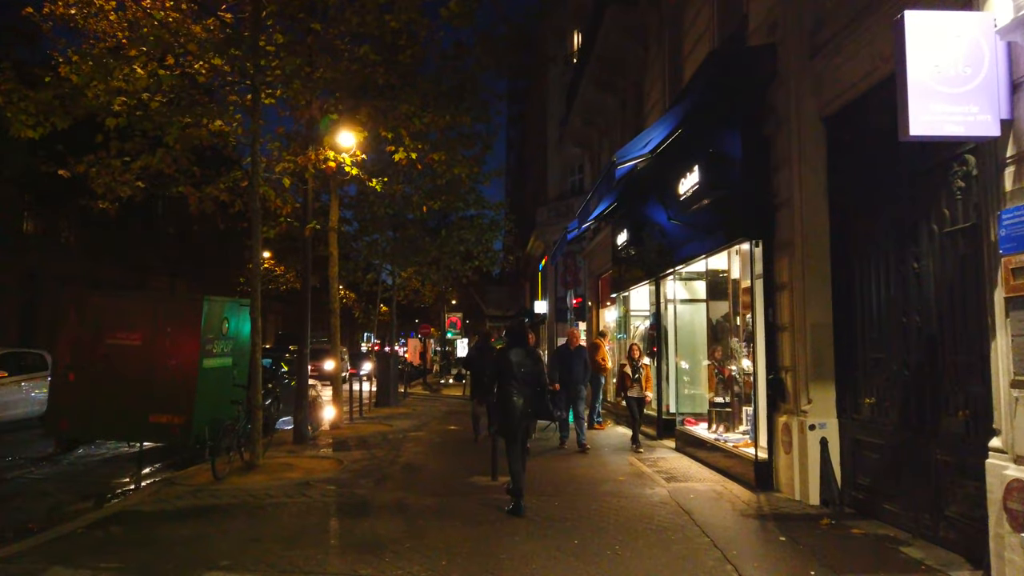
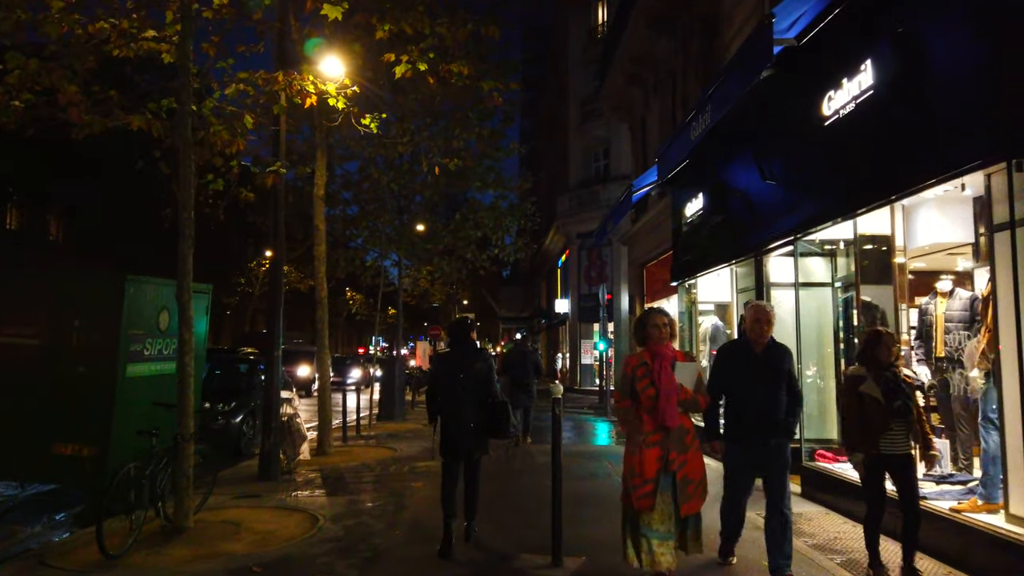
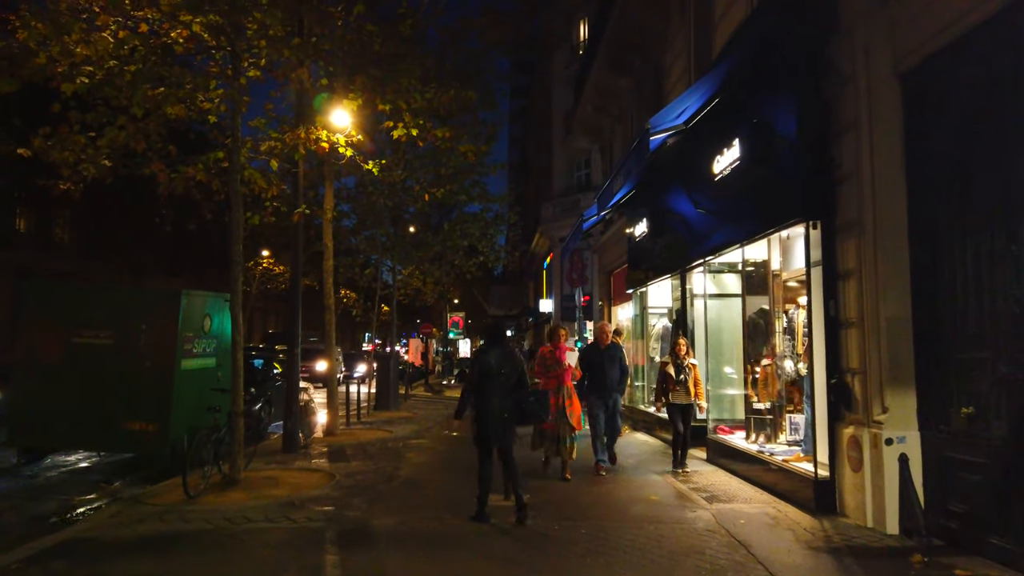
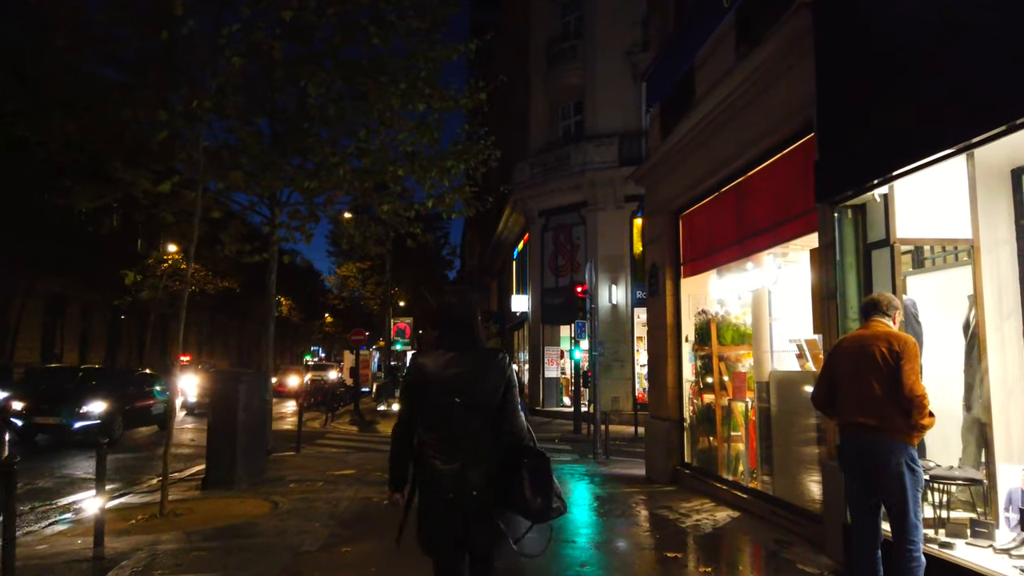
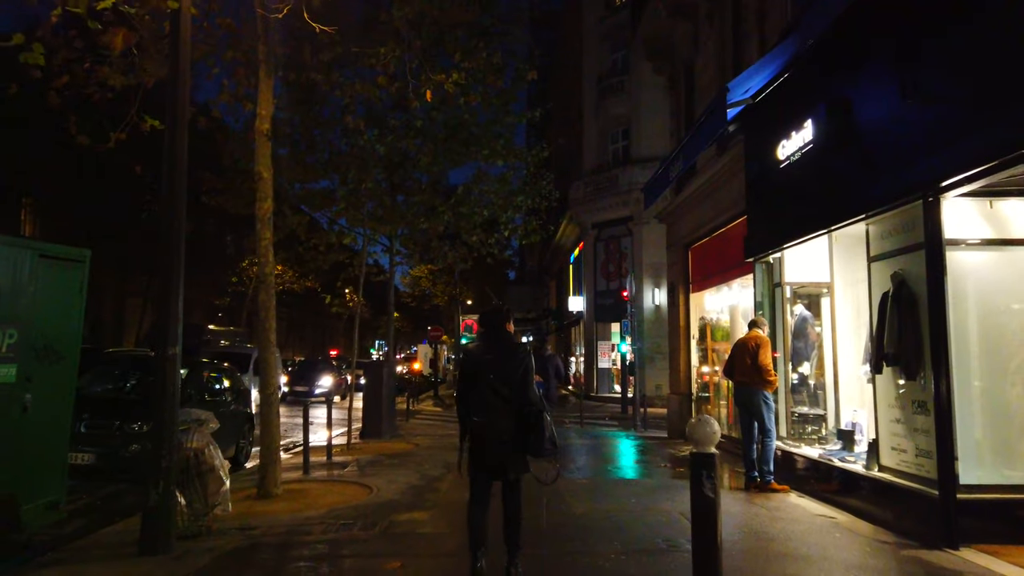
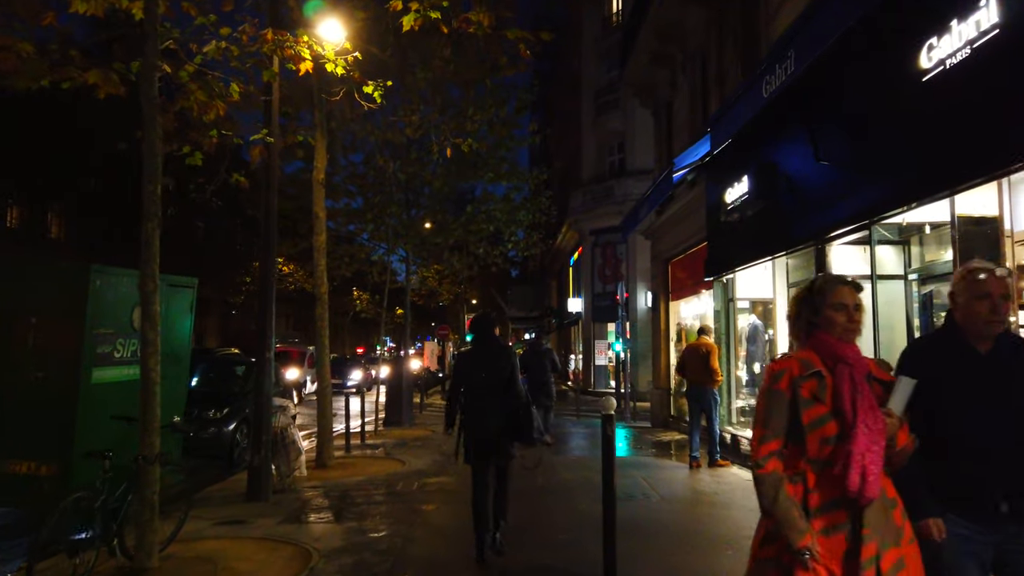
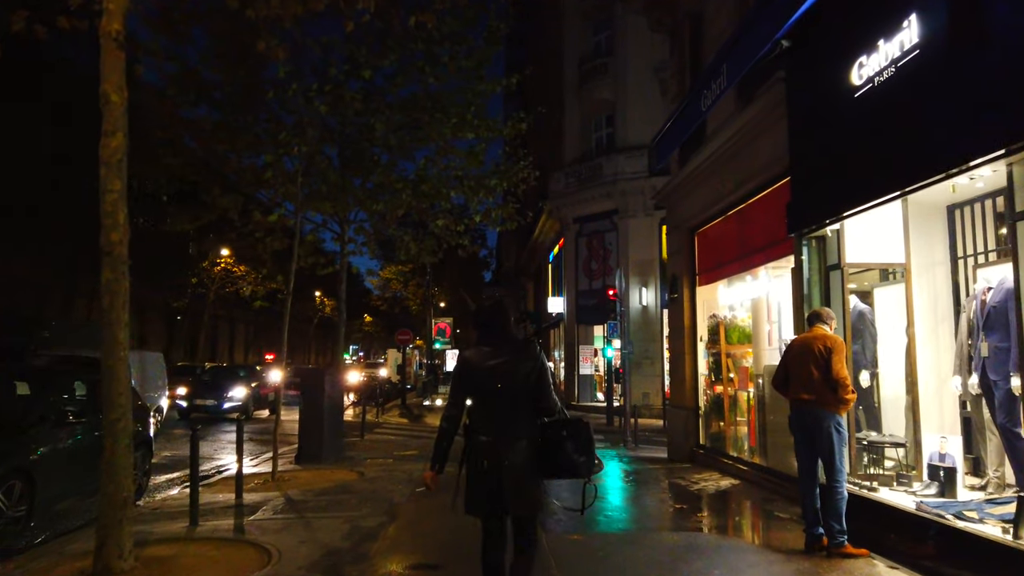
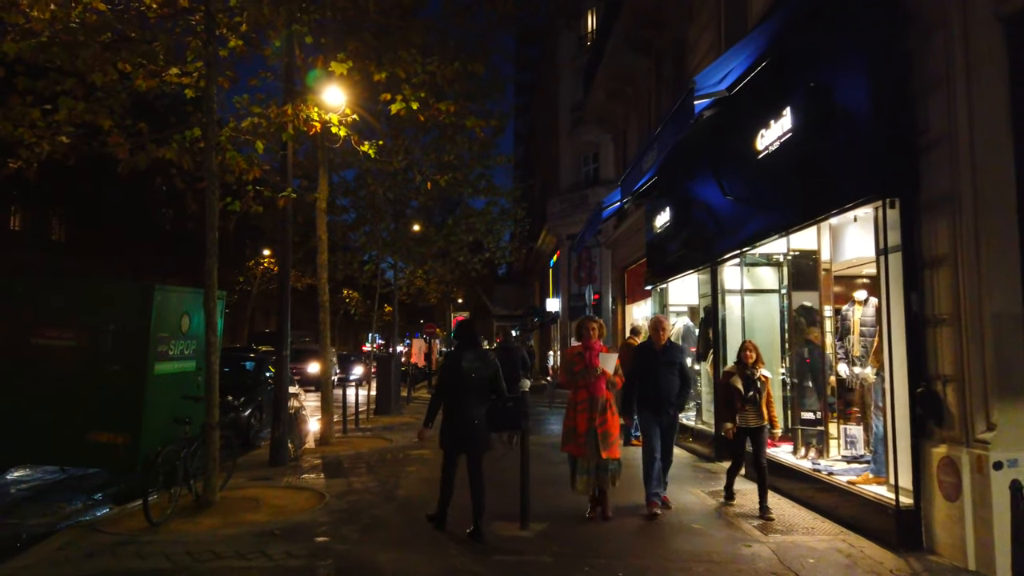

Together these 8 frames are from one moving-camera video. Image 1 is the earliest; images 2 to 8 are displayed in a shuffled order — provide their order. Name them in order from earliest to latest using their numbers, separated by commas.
3, 8, 2, 6, 5, 7, 4
